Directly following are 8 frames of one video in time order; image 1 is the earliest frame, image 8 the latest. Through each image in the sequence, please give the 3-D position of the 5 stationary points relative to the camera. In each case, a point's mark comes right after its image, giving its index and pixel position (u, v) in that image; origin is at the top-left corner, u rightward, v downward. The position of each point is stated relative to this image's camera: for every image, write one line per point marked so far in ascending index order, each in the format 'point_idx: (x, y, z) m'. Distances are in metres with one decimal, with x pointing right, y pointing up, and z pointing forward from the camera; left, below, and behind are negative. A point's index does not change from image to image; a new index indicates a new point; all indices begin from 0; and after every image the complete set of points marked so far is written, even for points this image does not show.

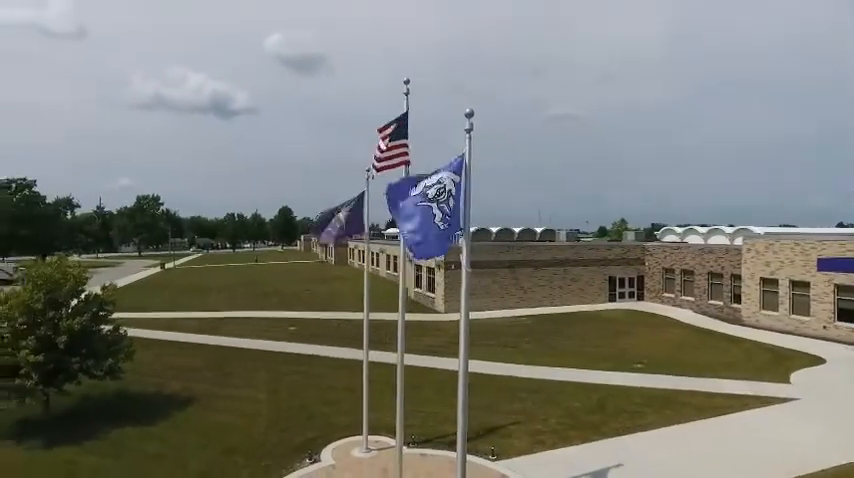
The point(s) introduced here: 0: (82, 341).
0: (-9.9, -3.0, +15.2) m
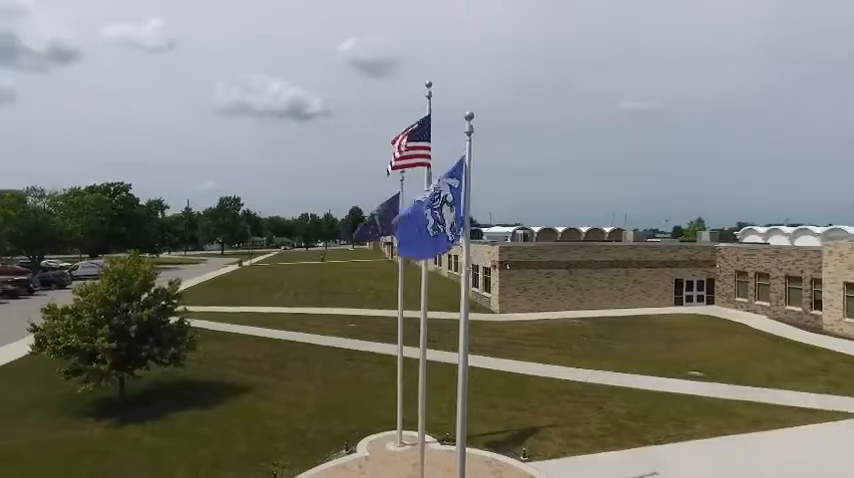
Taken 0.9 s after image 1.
0: (-8.7, -2.9, +16.6) m
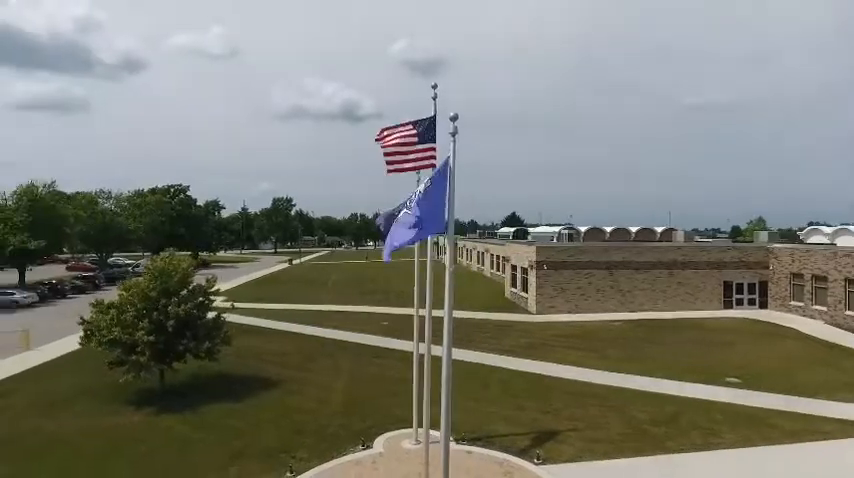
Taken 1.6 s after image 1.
0: (-7.9, -2.9, +17.5) m
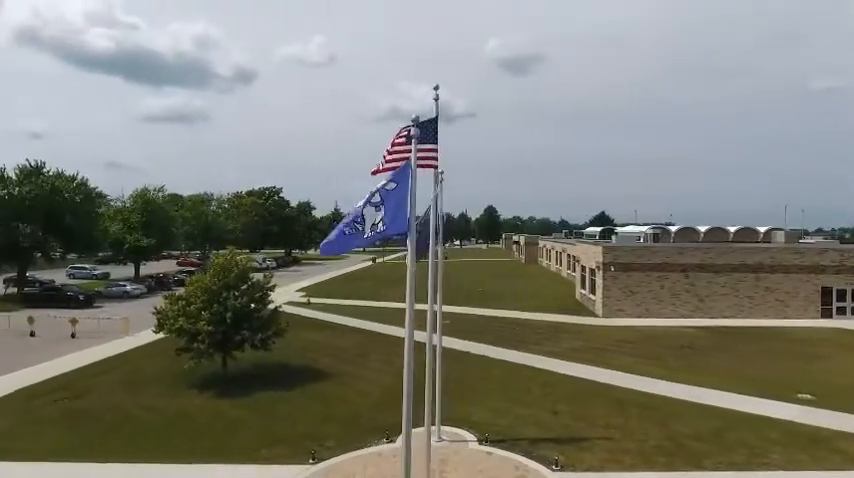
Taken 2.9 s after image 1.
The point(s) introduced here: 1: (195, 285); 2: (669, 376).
0: (-6.5, -2.9, +18.9) m
1: (-8.3, -1.6, +18.8) m
2: (+8.6, -4.9, +18.8) m
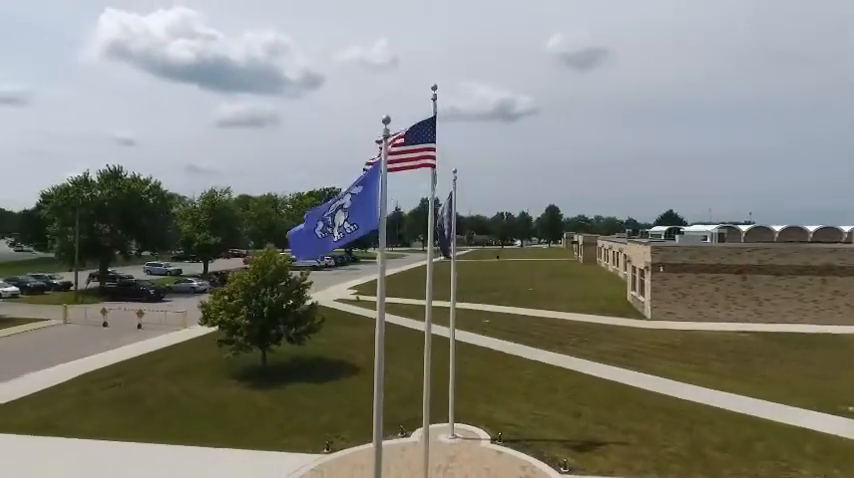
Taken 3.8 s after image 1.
0: (-5.5, -2.8, +19.8) m
1: (-7.2, -1.6, +19.9) m
2: (+9.5, -4.8, +17.9) m
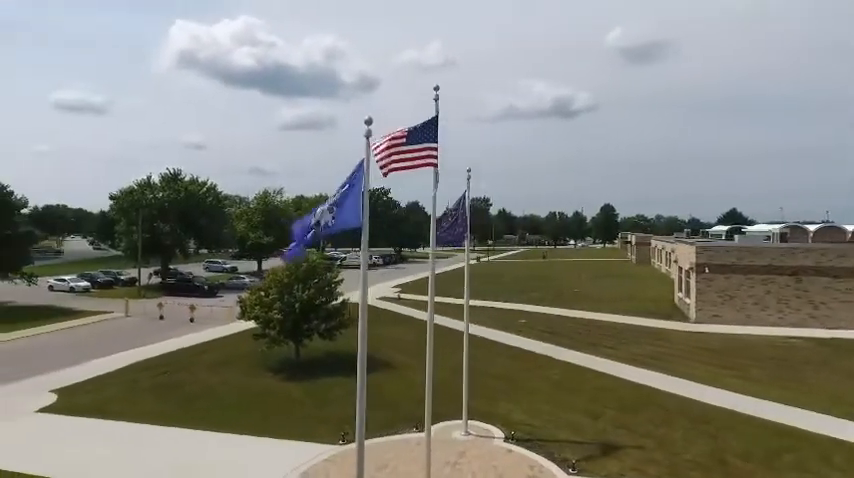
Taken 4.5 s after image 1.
0: (-4.4, -2.7, +20.5) m
1: (-6.2, -1.5, +20.8) m
2: (+10.3, -4.8, +17.0) m
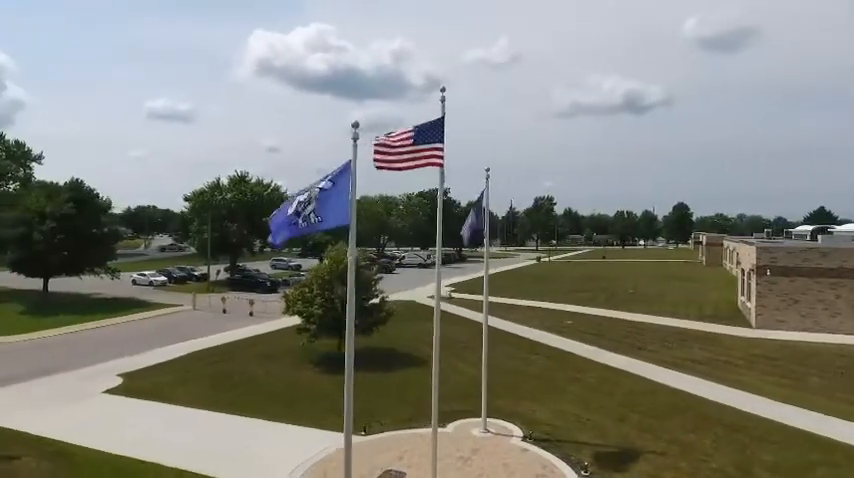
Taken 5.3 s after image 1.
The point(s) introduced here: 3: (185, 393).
0: (-3.0, -2.7, +21.3) m
1: (-4.7, -1.5, +21.8) m
2: (+11.1, -4.8, +15.9) m
3: (-8.5, -5.4, +18.5) m
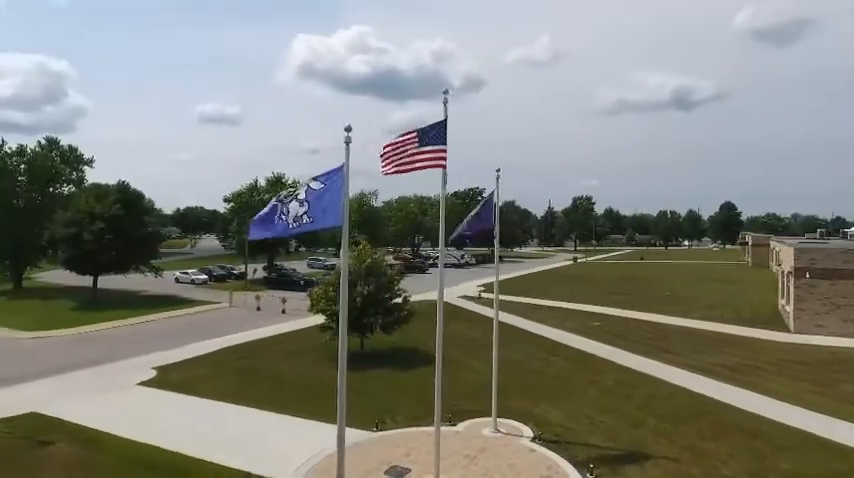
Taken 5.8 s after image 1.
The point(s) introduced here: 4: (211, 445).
0: (-2.2, -2.7, +21.7) m
1: (-3.8, -1.5, +22.3) m
2: (+11.5, -4.8, +15.3) m
3: (-7.8, -5.4, +19.3) m
4: (-5.7, -5.5, +14.0) m
